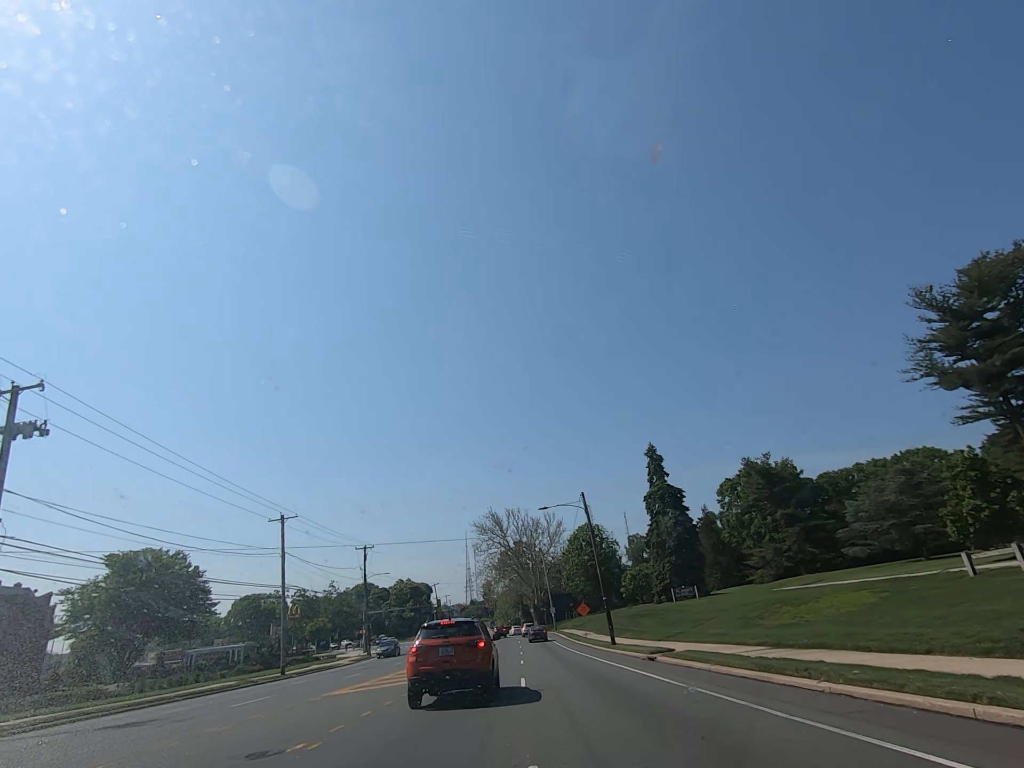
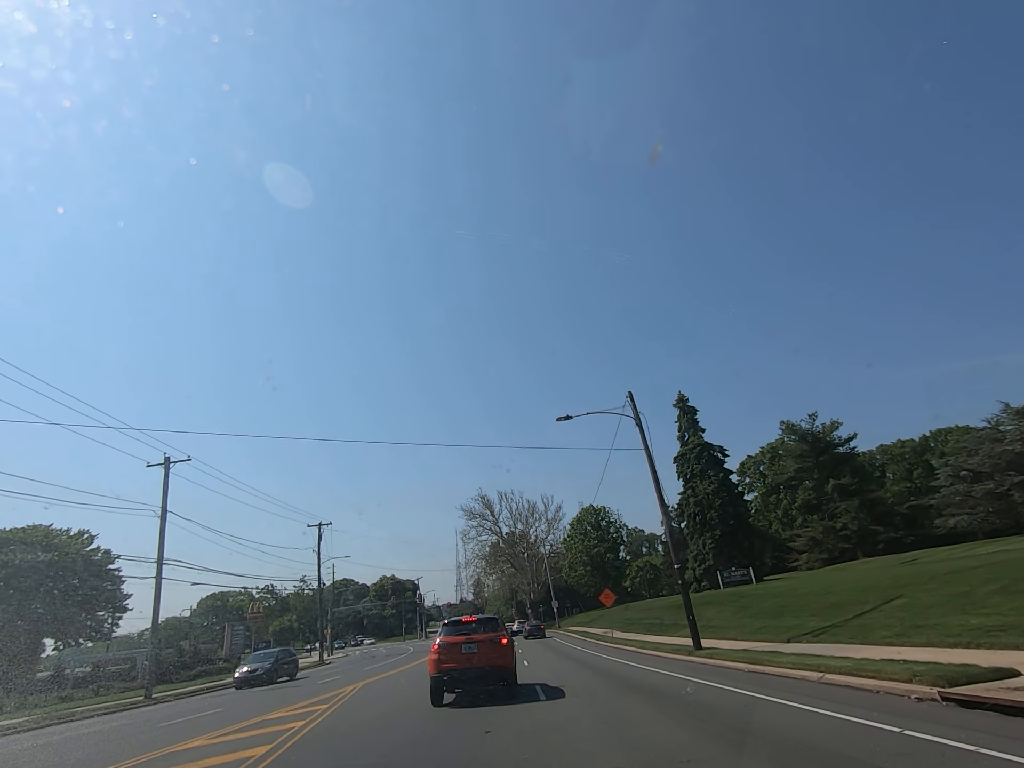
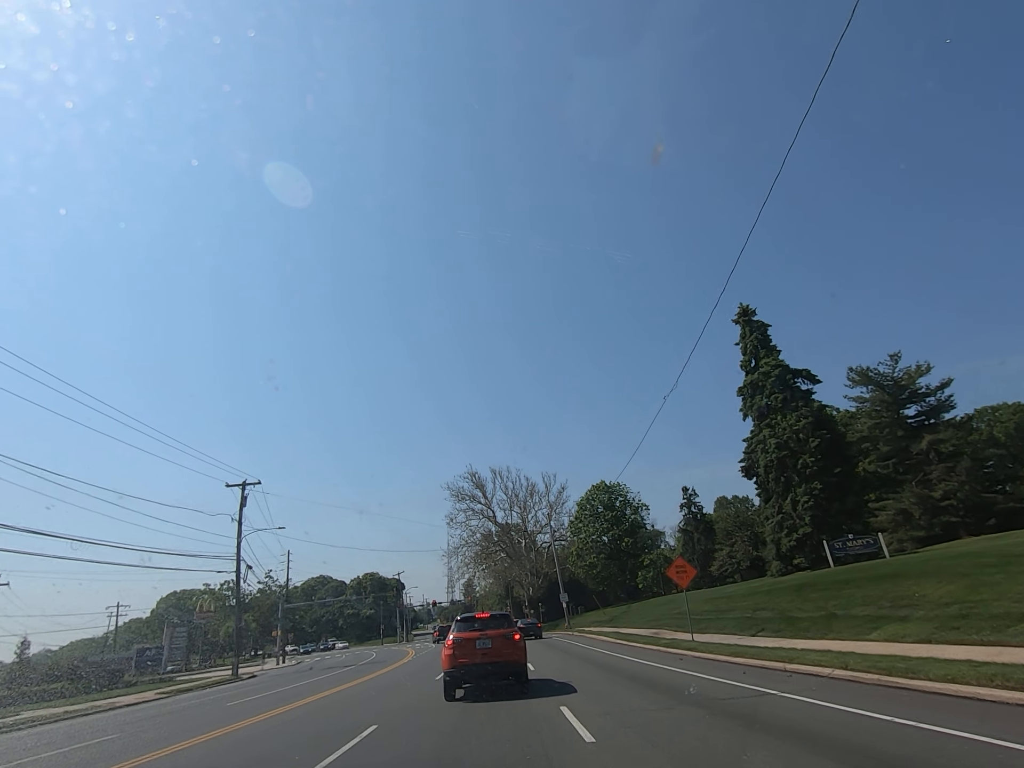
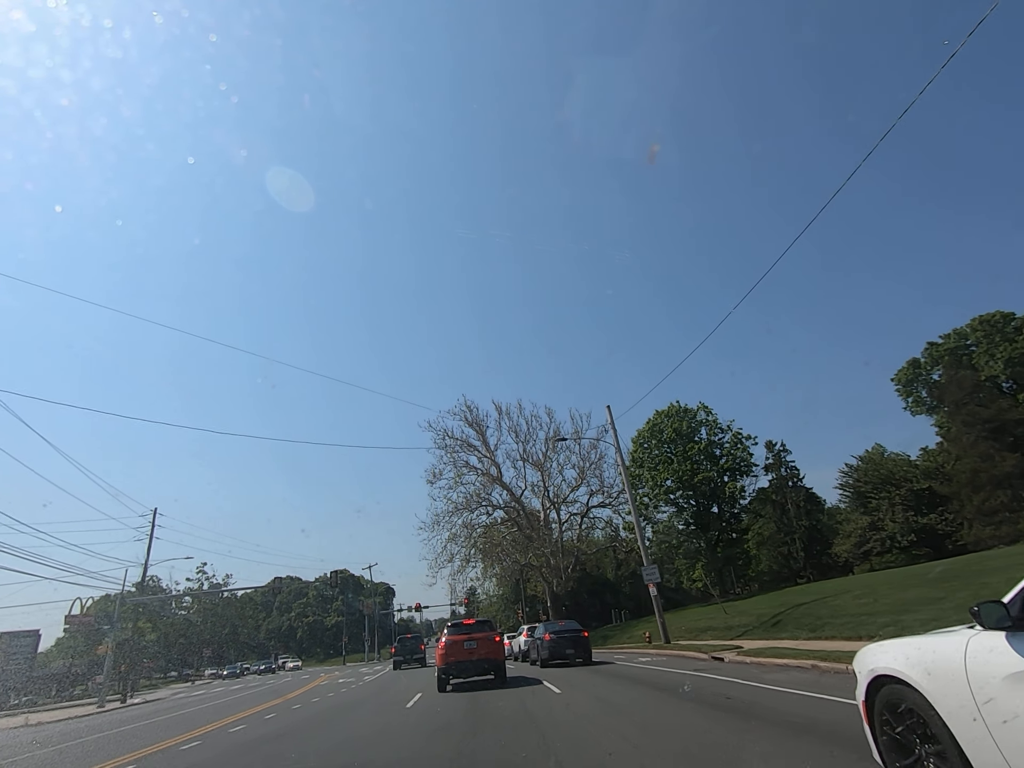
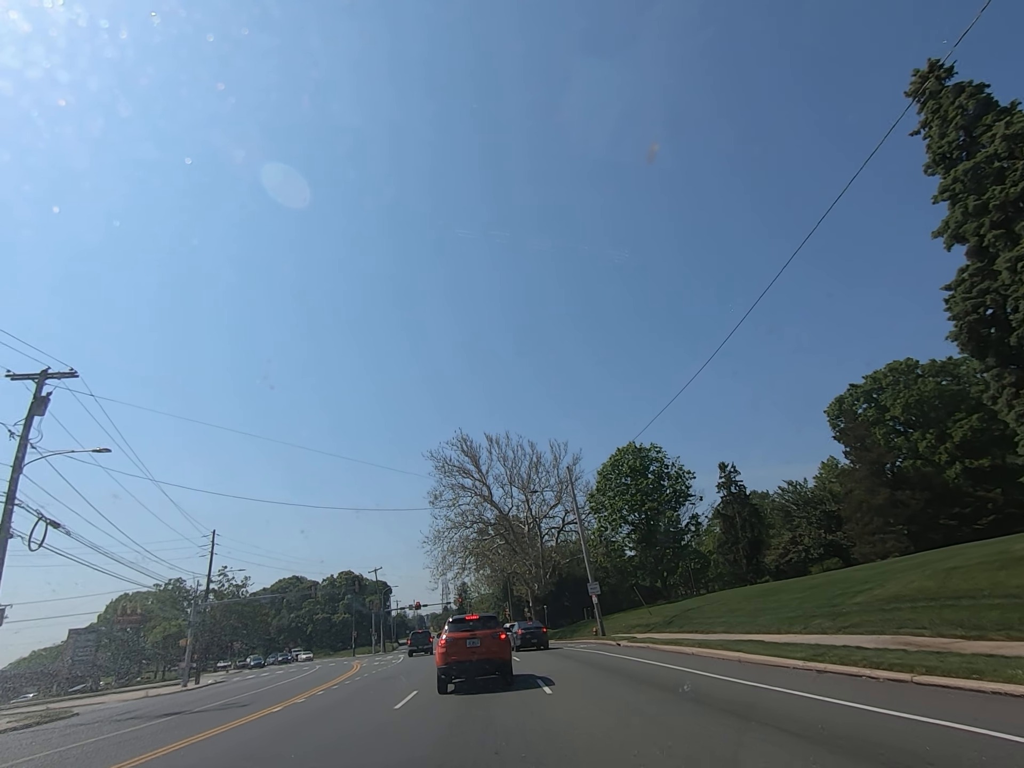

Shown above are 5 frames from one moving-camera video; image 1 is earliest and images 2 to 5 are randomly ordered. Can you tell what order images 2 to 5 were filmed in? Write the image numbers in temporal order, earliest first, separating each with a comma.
2, 3, 5, 4
